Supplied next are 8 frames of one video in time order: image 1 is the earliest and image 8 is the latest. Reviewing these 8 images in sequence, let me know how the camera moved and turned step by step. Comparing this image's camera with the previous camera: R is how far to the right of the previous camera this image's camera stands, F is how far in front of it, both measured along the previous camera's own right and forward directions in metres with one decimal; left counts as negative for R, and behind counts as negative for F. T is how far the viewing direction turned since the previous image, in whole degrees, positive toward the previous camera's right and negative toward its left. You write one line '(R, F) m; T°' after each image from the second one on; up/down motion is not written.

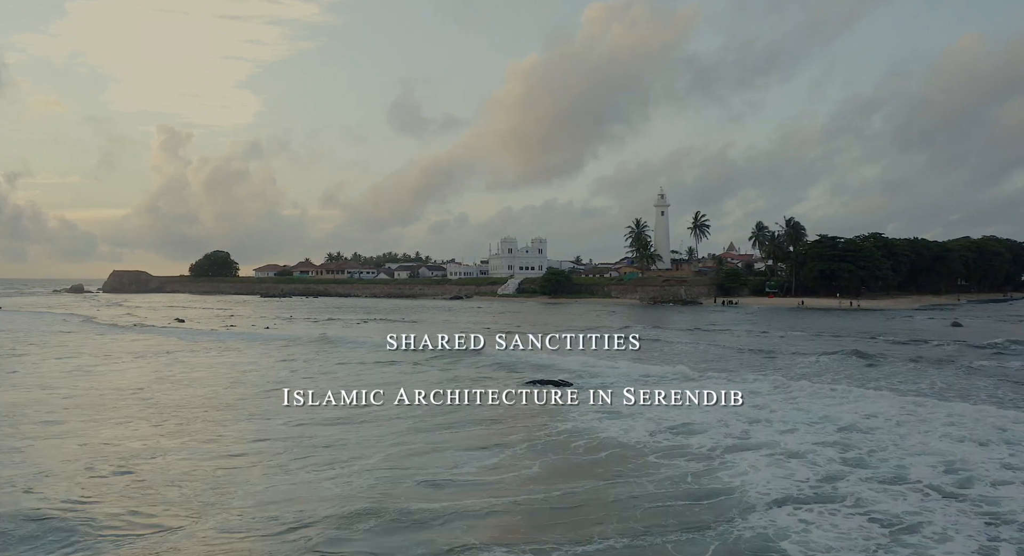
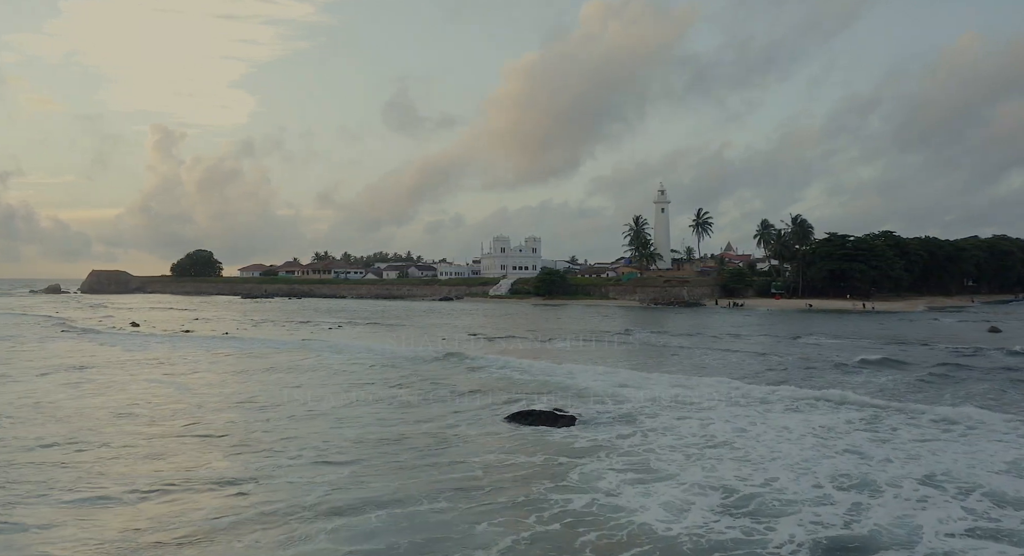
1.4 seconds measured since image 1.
(+0.3, +4.6) m; 0°
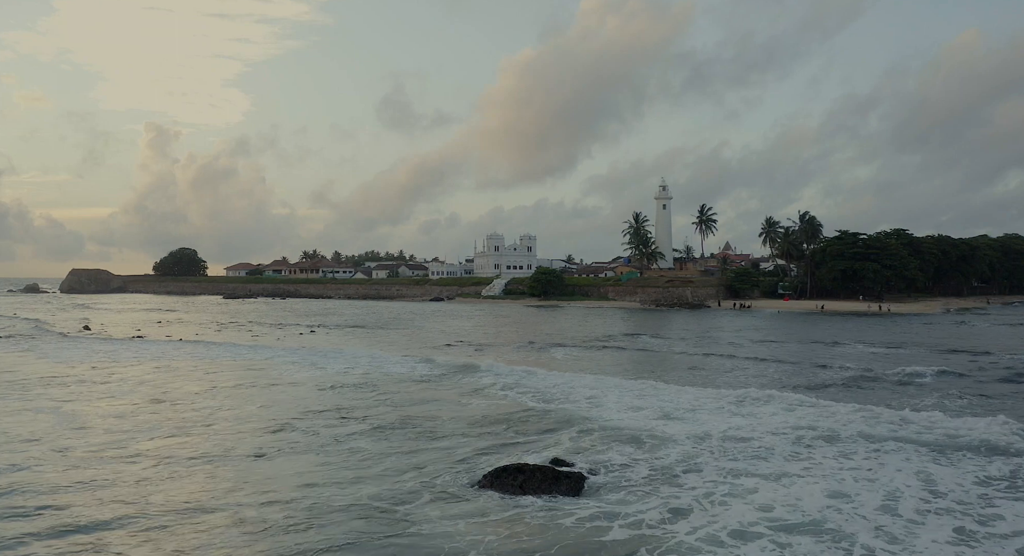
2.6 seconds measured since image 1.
(+0.1, +4.3) m; 0°
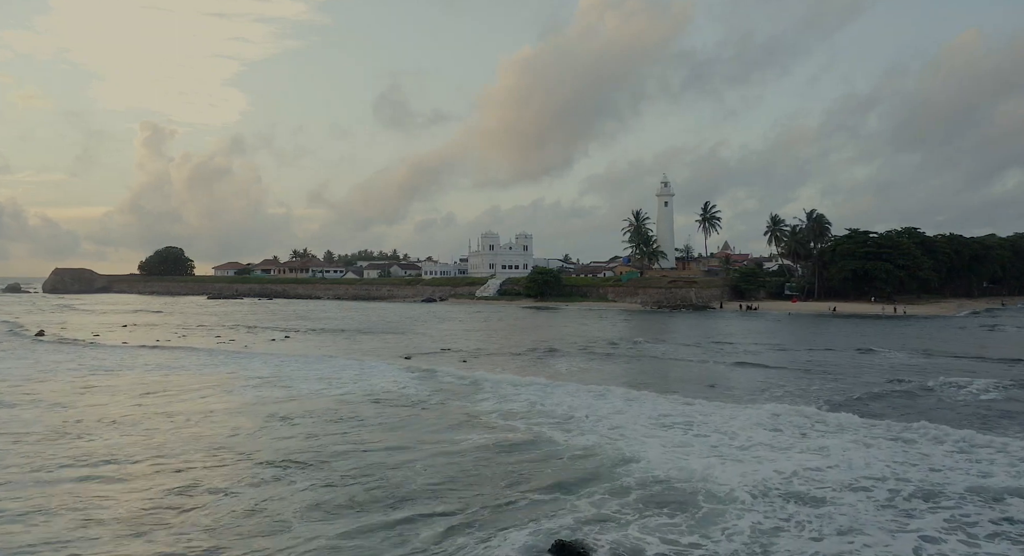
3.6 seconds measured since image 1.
(+0.2, +3.4) m; 0°
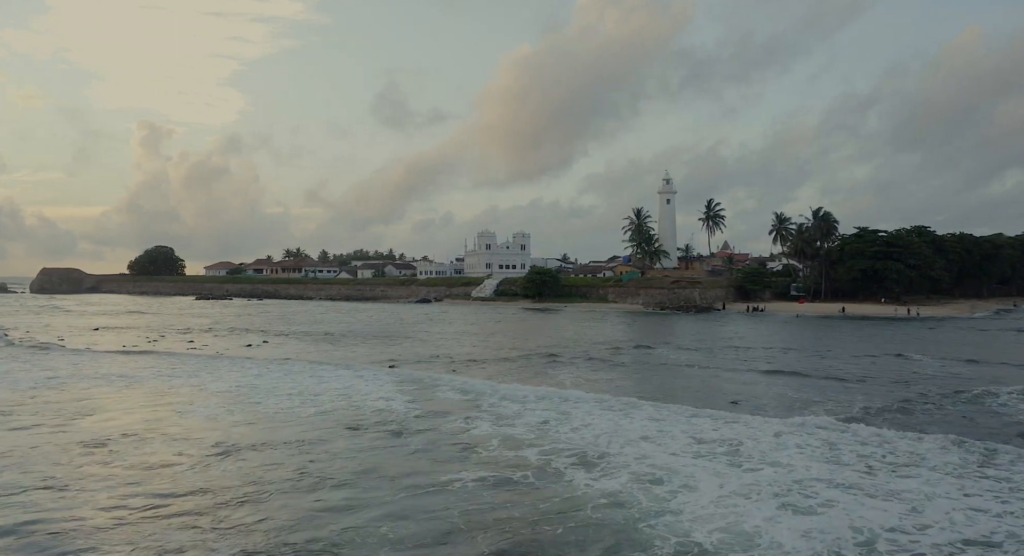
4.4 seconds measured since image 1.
(+0.1, +2.5) m; 0°
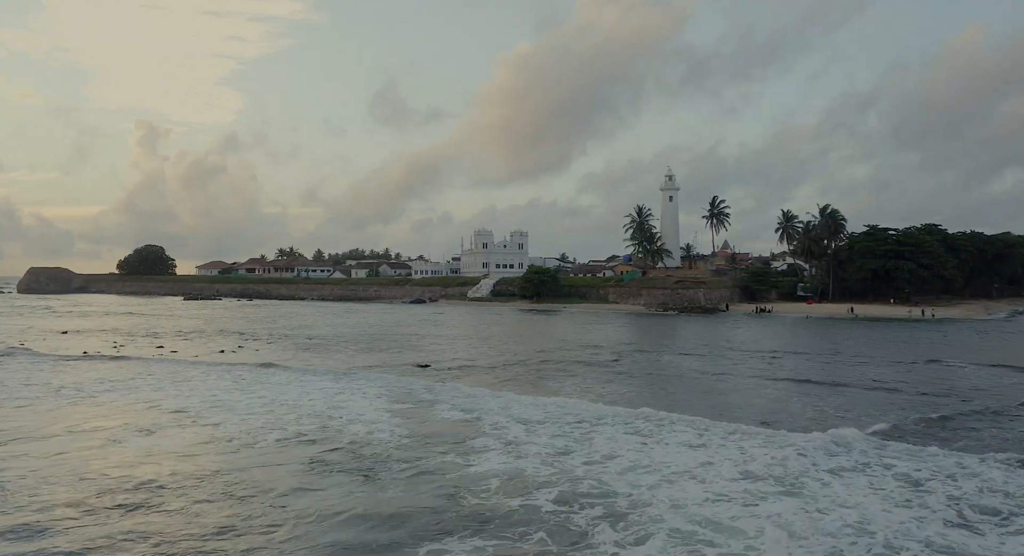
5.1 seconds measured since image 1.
(+0.1, +2.5) m; 0°
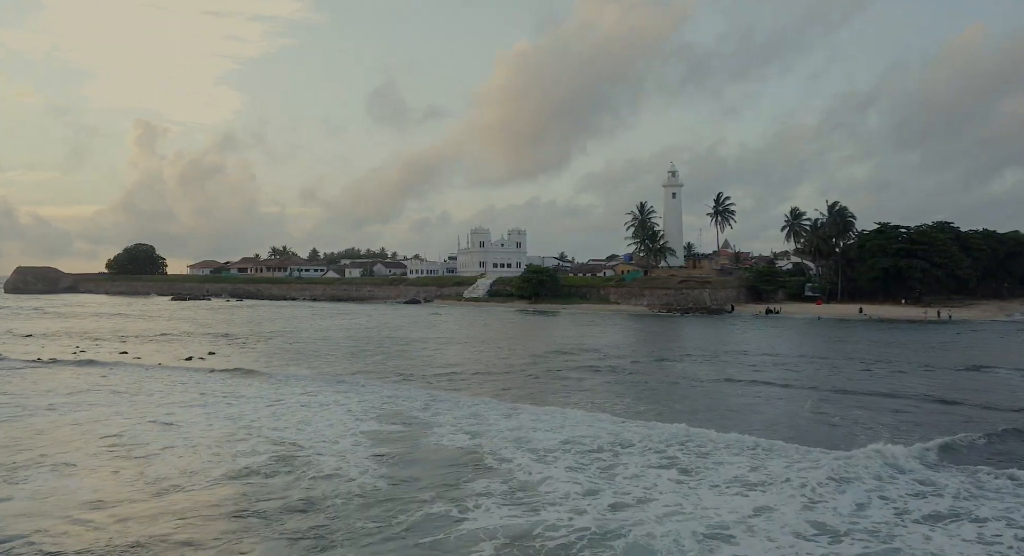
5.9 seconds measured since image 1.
(+0.1, +2.6) m; 0°
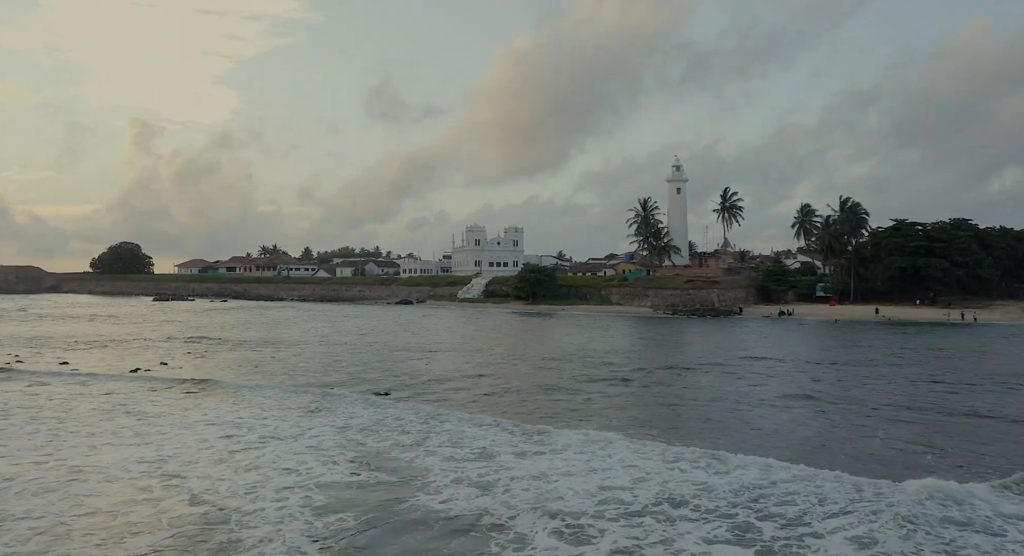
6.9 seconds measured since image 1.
(+0.1, +3.5) m; 0°
